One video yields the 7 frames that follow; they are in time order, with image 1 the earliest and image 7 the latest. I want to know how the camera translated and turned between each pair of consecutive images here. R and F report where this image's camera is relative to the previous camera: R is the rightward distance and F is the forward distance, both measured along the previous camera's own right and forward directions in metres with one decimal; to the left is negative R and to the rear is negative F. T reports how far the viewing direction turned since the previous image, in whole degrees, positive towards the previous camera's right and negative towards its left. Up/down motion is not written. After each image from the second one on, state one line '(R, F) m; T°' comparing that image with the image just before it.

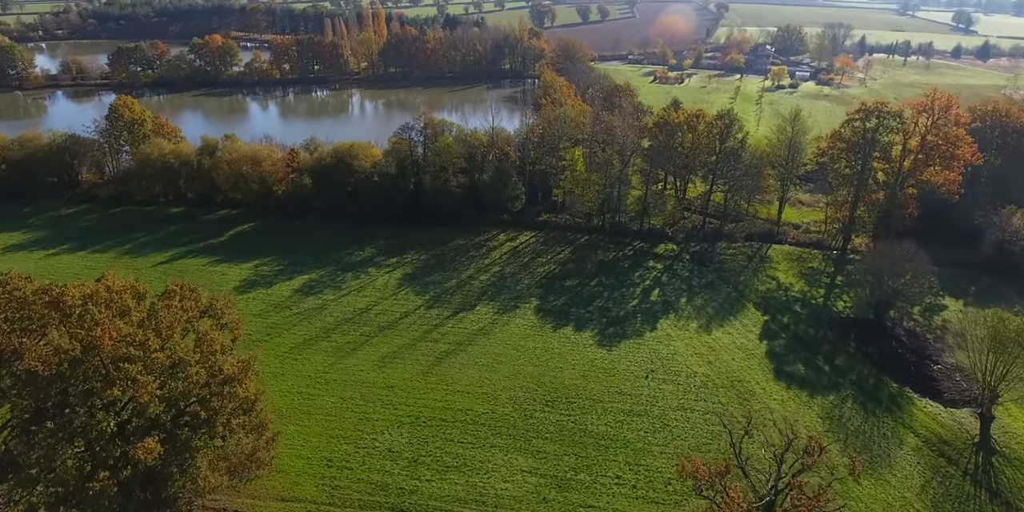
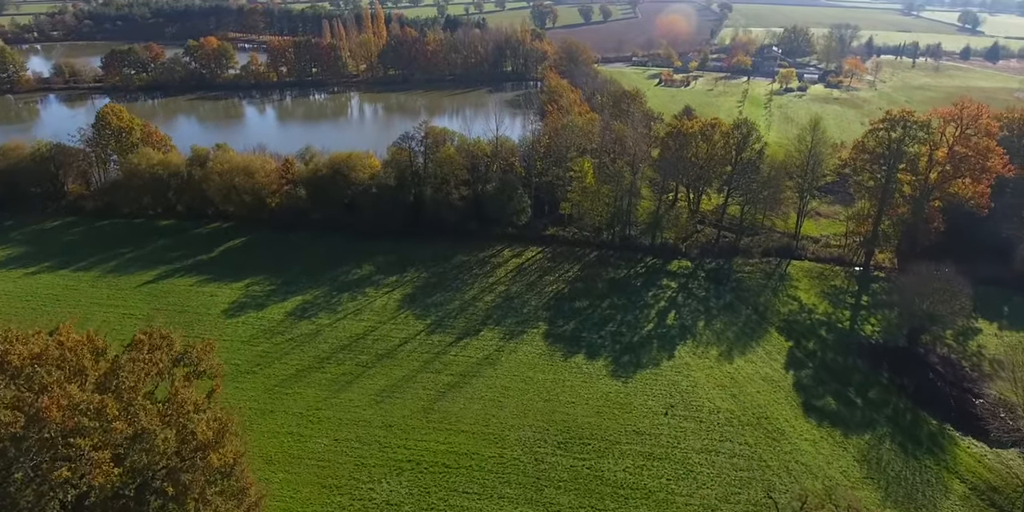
(-0.5, +3.0) m; 0°
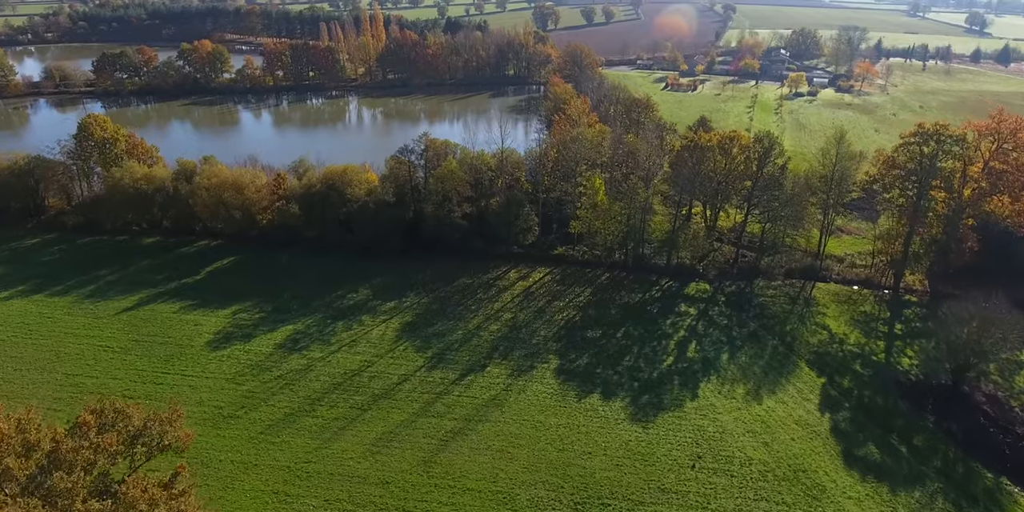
(-0.6, +3.6) m; 0°
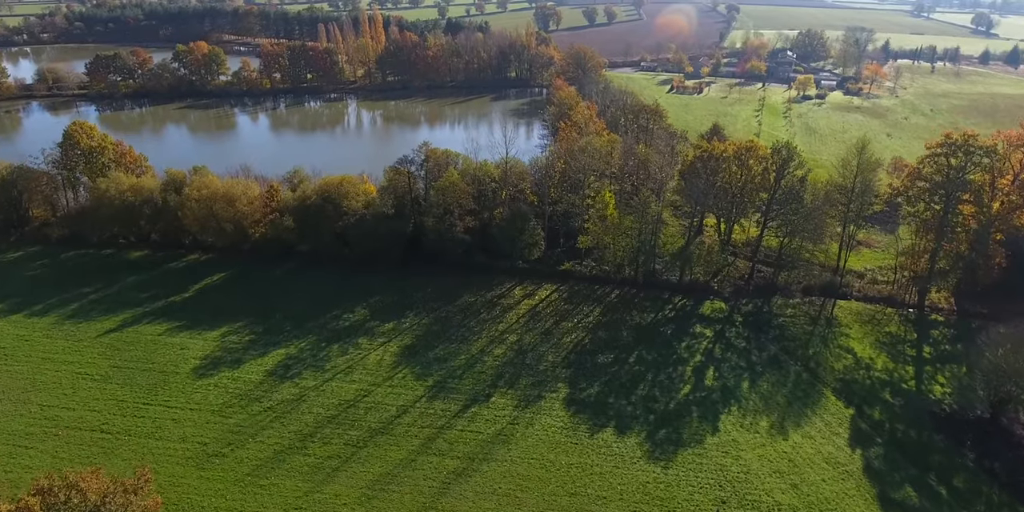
(-0.4, +2.7) m; 0°
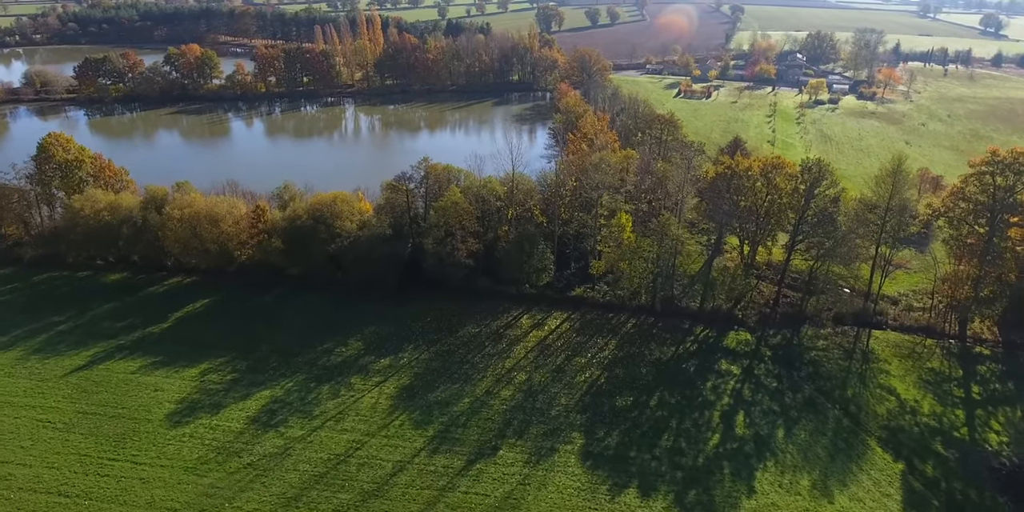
(-0.6, +4.0) m; 0°
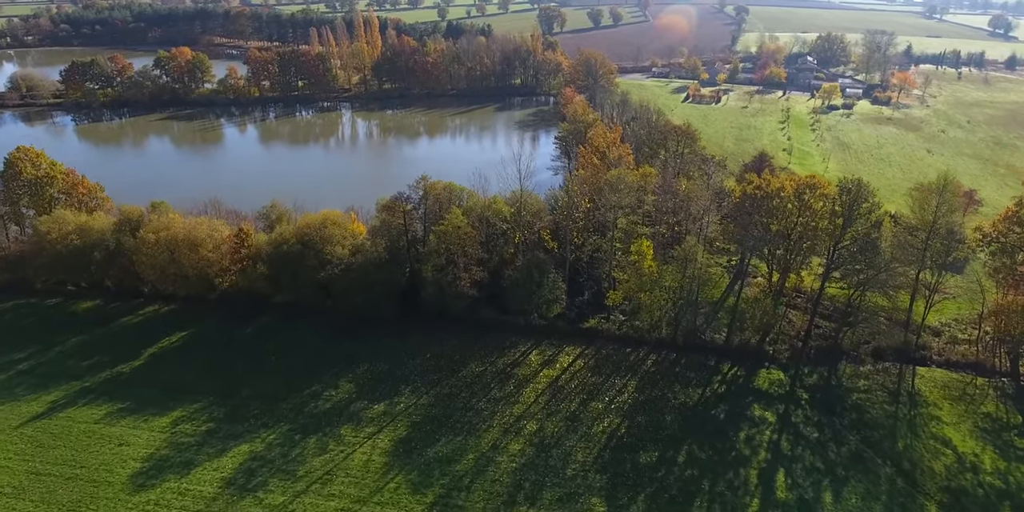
(-0.6, +4.4) m; 0°
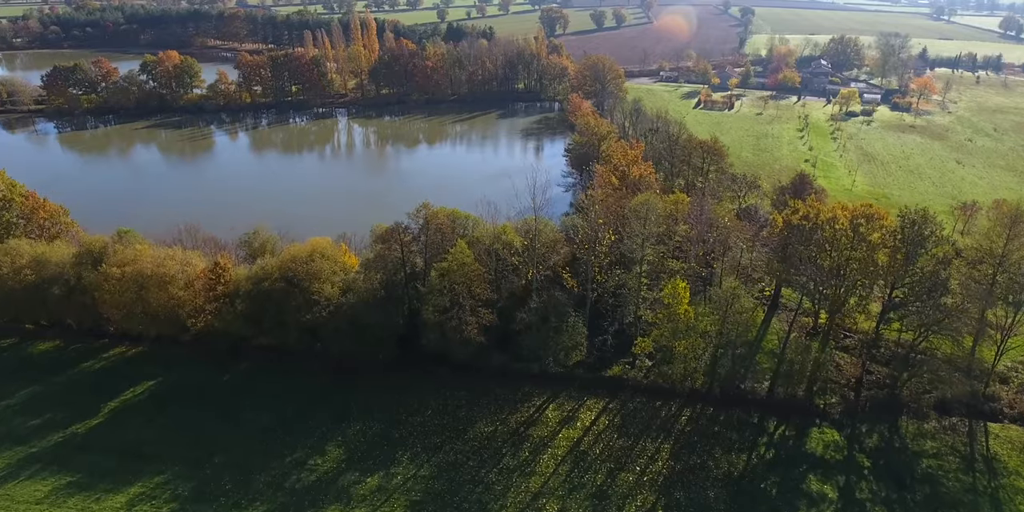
(-0.9, +5.5) m; 0°
